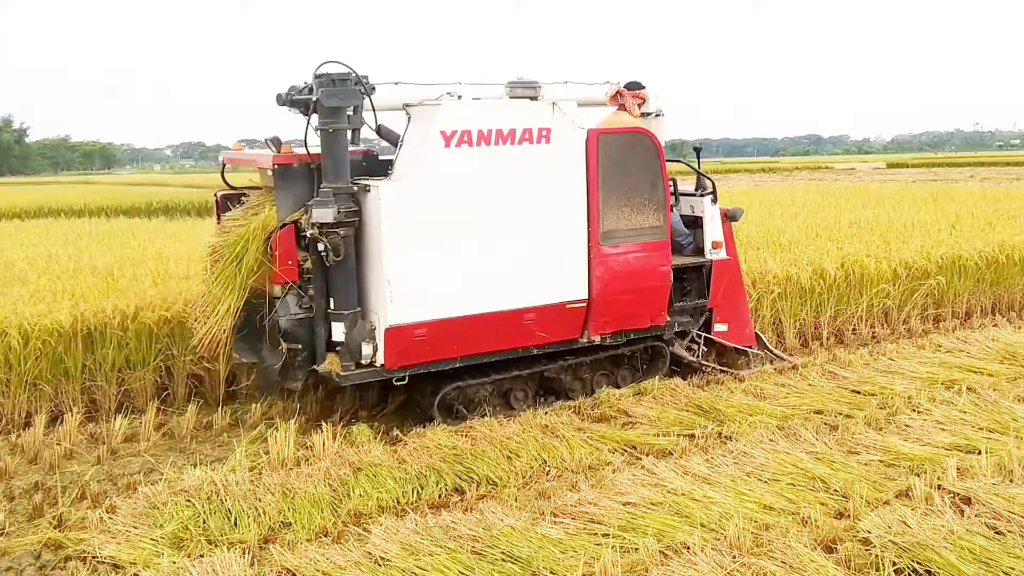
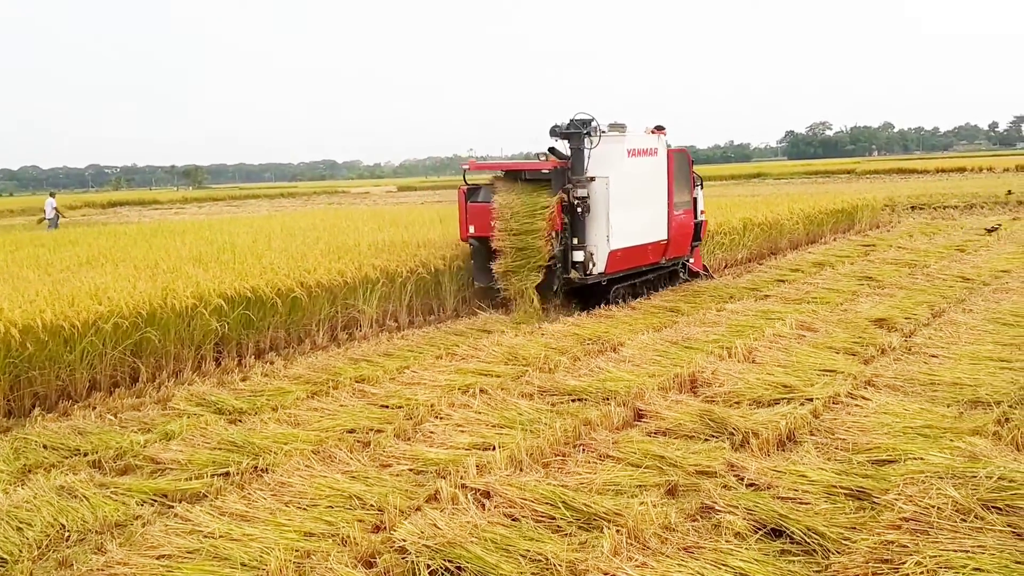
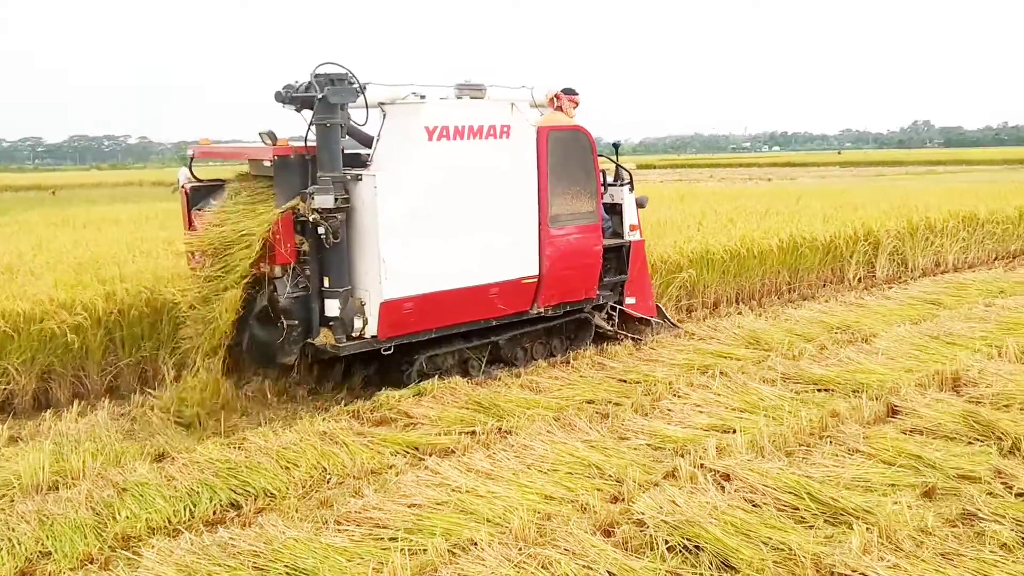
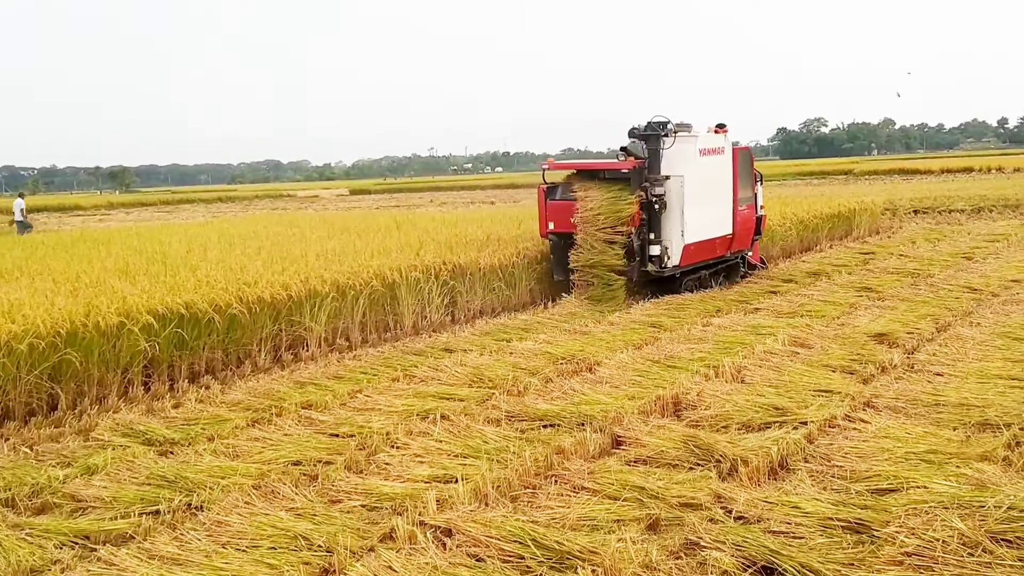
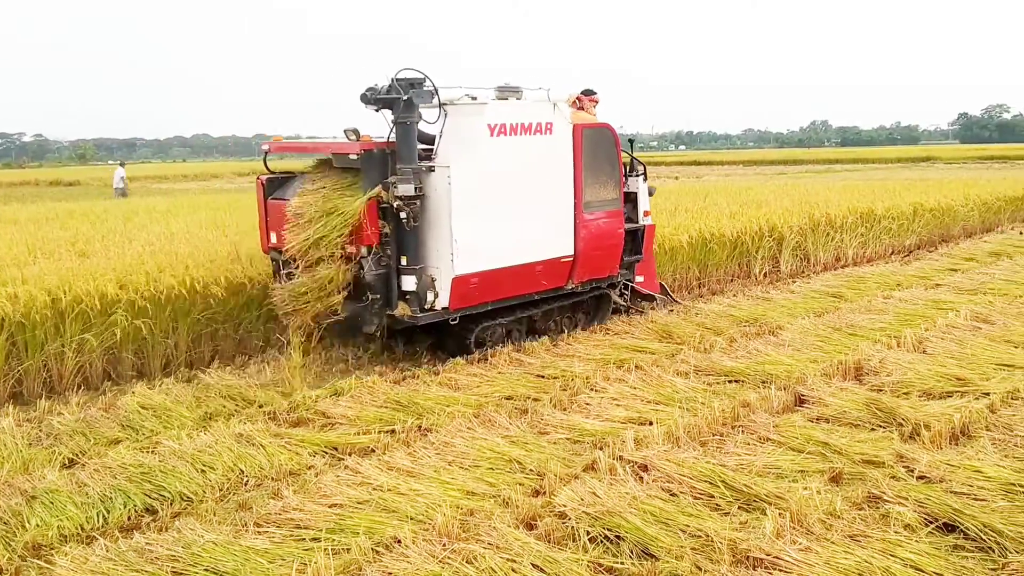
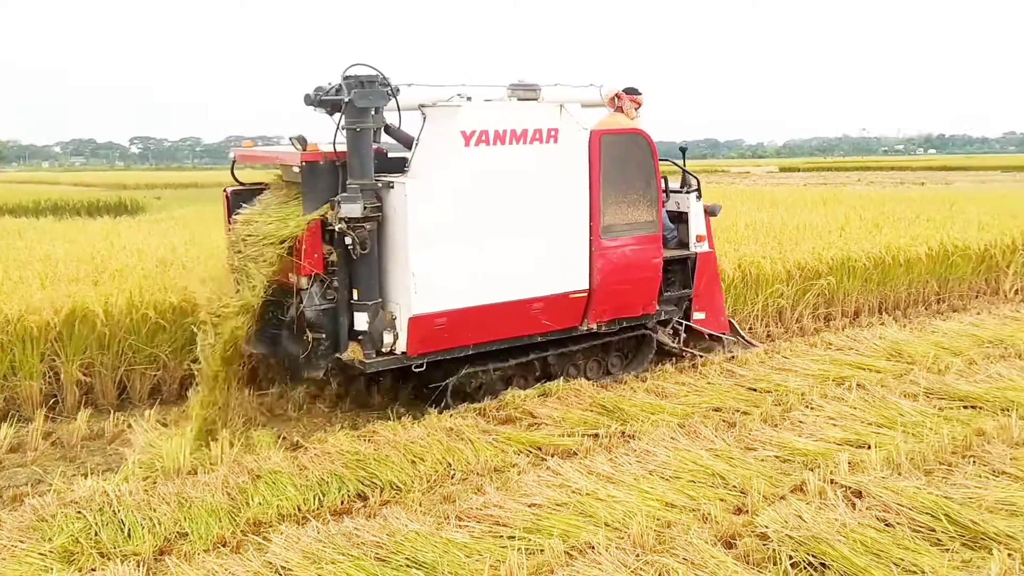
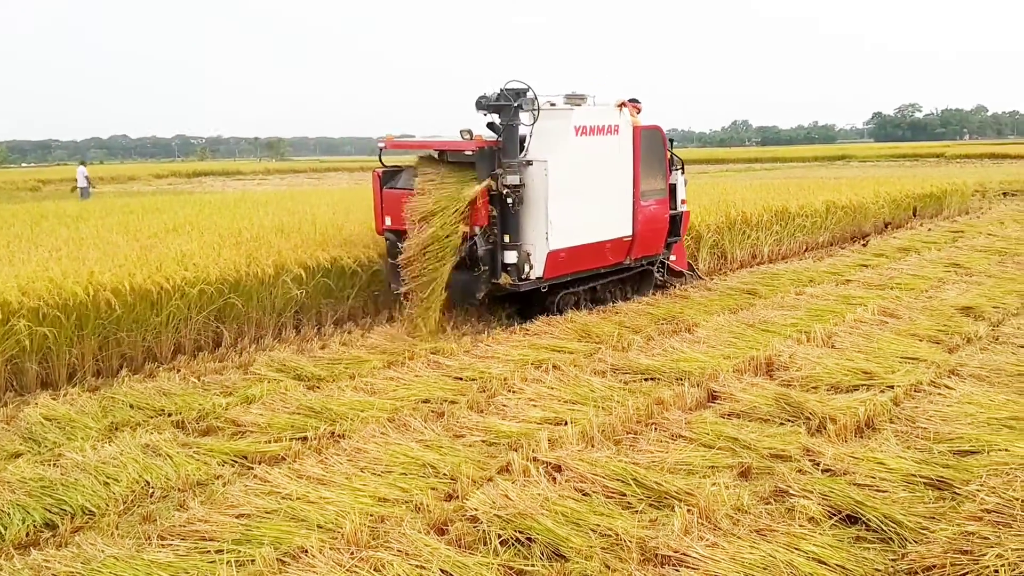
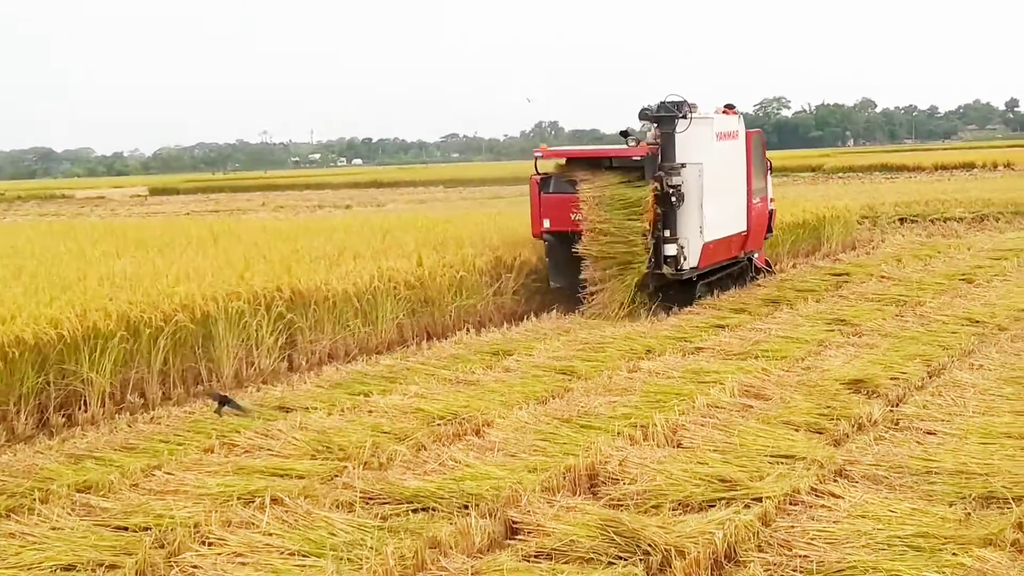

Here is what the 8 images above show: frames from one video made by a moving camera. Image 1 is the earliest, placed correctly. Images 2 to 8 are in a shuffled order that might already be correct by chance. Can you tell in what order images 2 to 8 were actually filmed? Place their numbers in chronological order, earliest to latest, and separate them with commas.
6, 3, 5, 7, 2, 4, 8
